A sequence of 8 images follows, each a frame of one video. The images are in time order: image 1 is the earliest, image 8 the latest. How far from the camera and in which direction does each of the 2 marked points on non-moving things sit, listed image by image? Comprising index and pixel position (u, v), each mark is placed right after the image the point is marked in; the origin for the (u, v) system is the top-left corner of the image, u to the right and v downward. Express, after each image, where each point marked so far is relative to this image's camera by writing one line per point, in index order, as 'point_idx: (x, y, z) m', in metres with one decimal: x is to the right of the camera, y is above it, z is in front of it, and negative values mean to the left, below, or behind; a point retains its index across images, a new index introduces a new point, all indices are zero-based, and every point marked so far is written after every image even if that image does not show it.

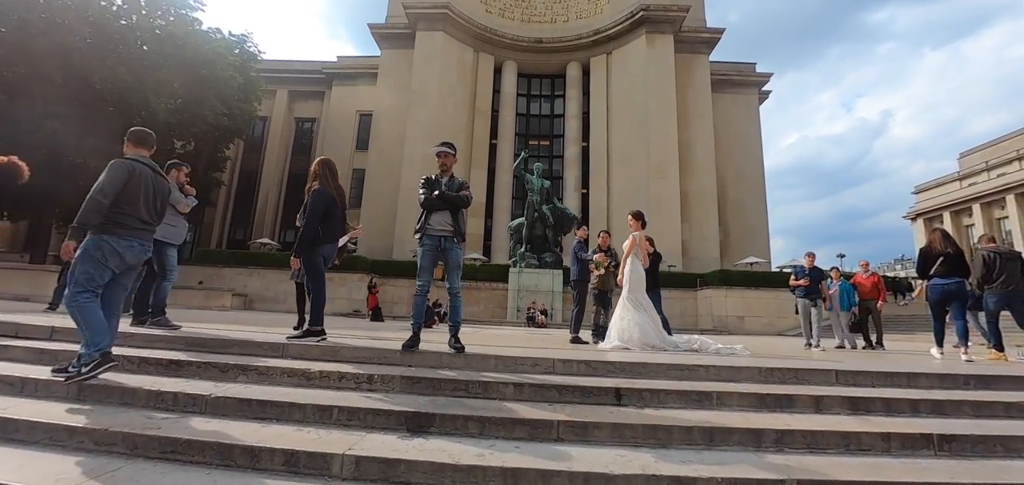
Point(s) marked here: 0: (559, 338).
0: (+0.8, -1.8, +7.4) m
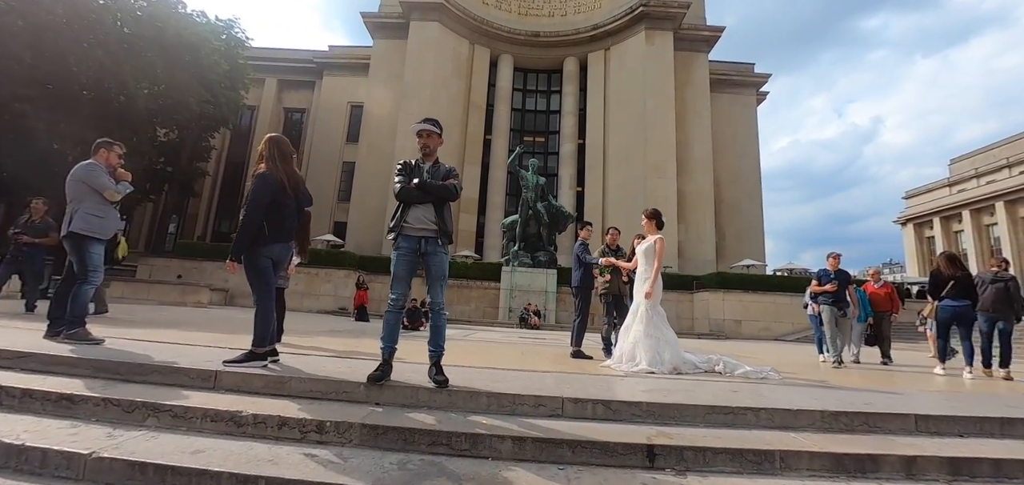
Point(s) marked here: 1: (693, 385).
0: (+0.7, -1.8, +6.7) m
1: (+1.4, -1.1, +3.2) m
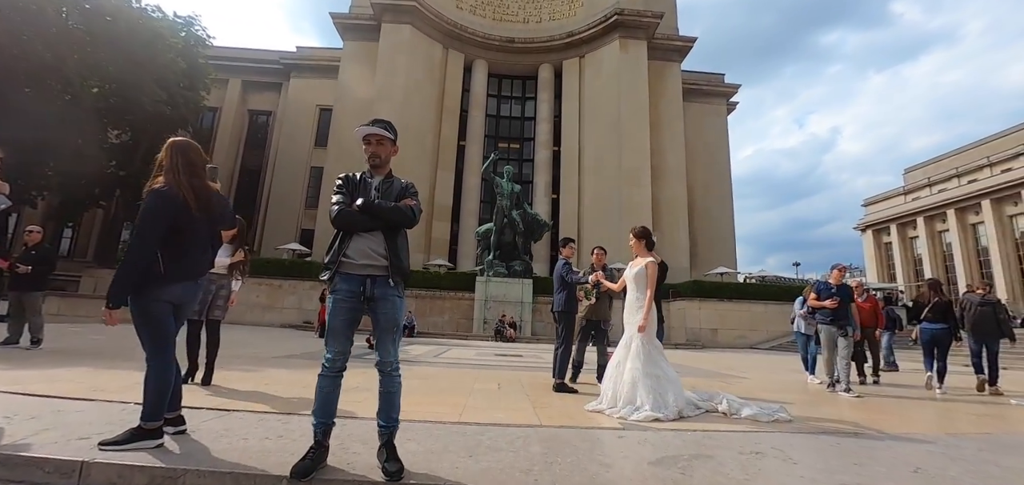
0: (+0.3, -2.0, +6.1) m
1: (+1.3, -1.3, +2.7) m
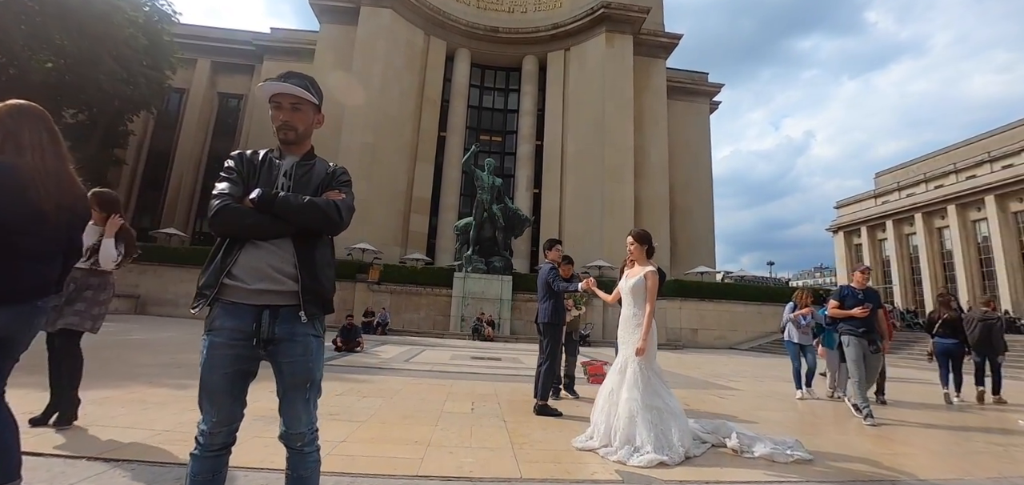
0: (0.0, -2.0, +5.6) m
1: (+1.1, -1.4, +2.2) m
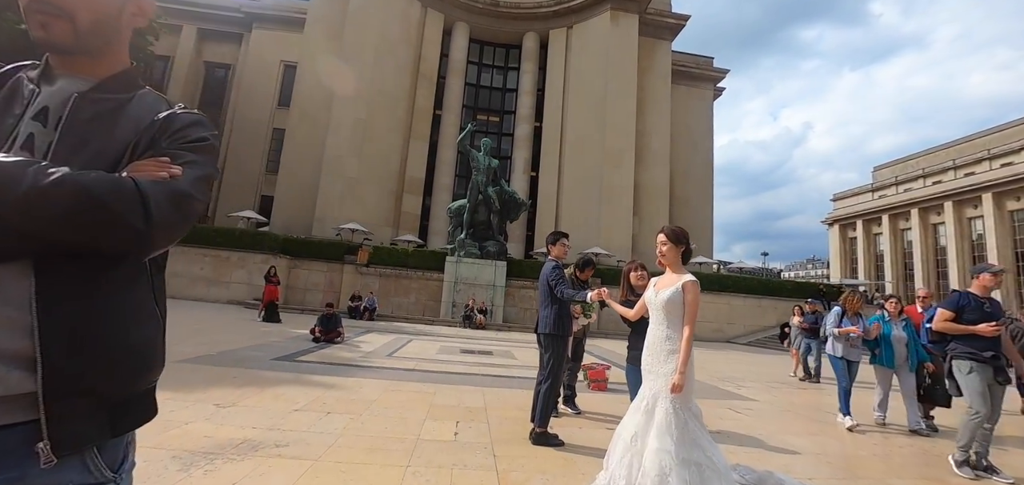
0: (-0.1, -1.9, +4.9) m
1: (+1.1, -1.4, +1.5) m
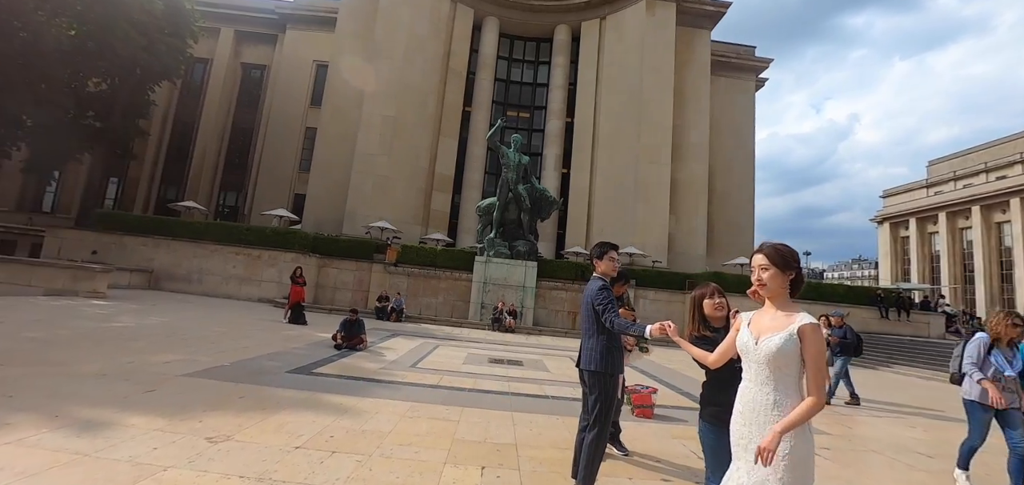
0: (+0.3, -2.0, +4.2) m
1: (+1.2, -1.5, +0.7) m
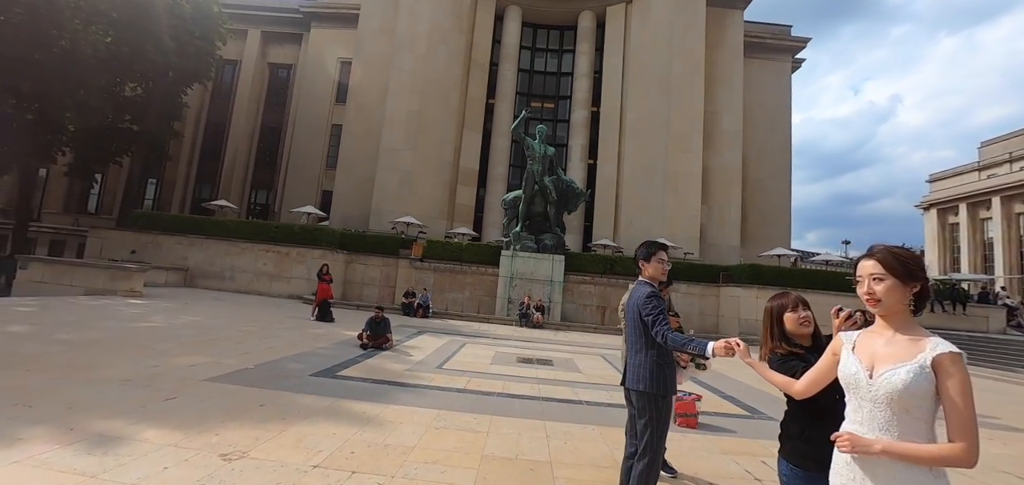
0: (+0.6, -2.0, +3.9) m
1: (+1.3, -1.6, +0.3) m
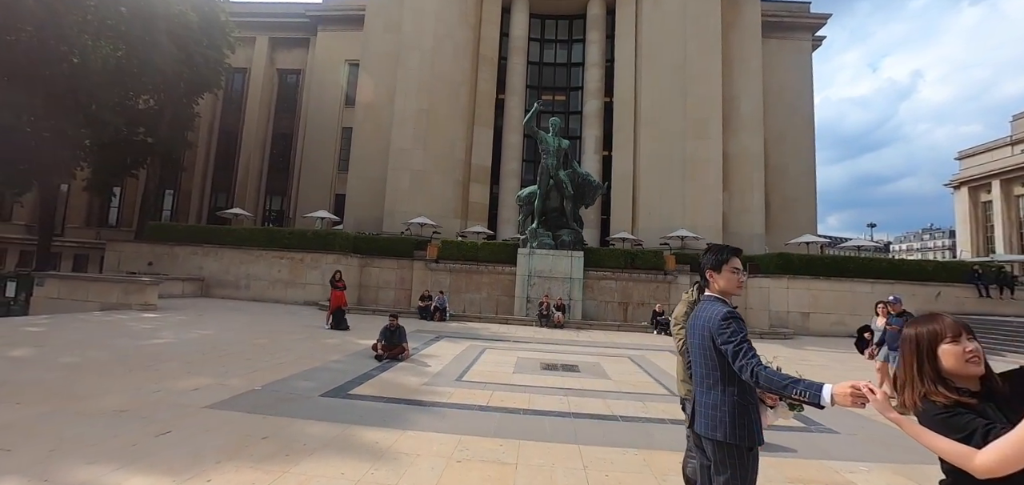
0: (+0.9, -2.0, +3.3) m
1: (+1.5, -1.6, -0.2) m
